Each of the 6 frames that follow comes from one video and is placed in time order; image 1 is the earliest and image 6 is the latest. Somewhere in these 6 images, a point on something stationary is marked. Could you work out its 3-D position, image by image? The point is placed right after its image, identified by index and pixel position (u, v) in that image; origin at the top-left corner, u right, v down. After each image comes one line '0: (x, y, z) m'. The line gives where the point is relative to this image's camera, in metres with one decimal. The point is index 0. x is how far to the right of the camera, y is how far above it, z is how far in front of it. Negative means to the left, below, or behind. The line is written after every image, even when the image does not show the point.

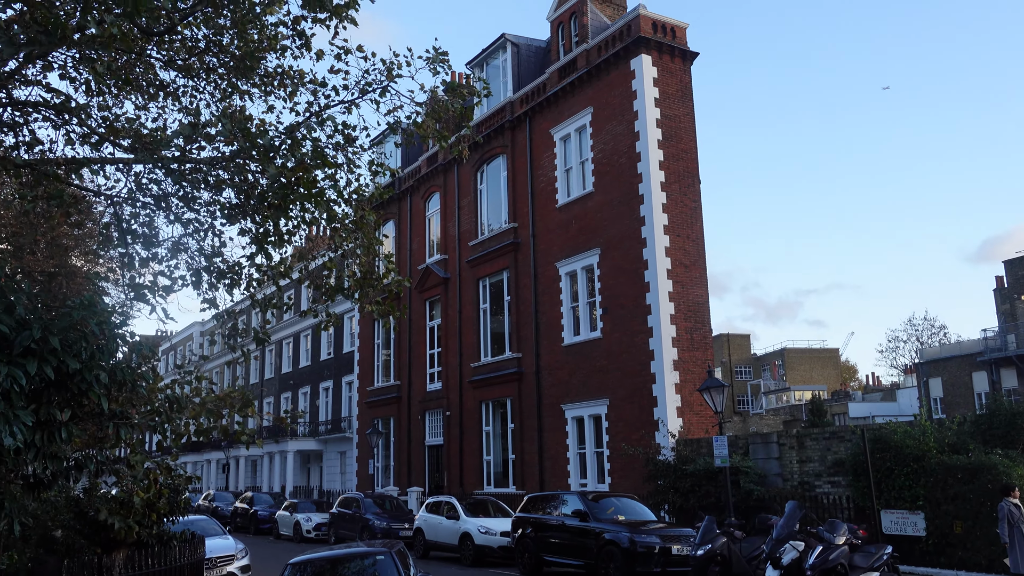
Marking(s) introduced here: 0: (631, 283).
0: (+3.0, +0.1, +19.0) m
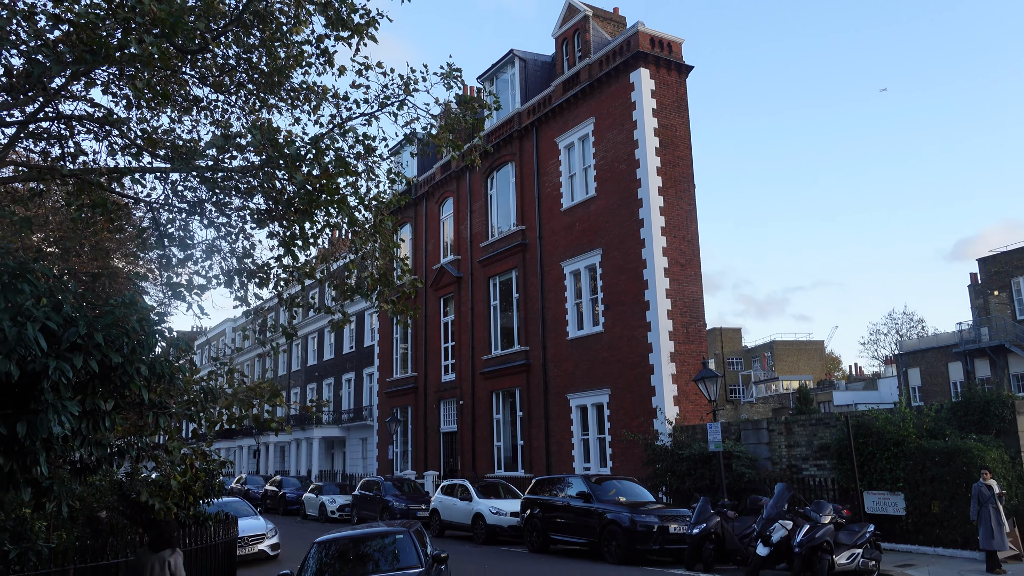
0: (+3.1, +0.2, +20.3) m
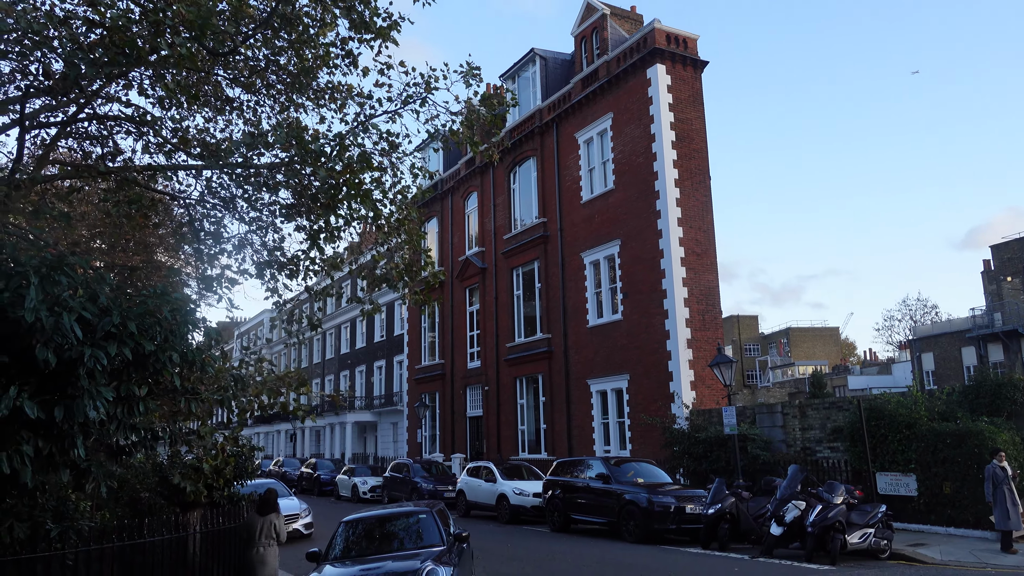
0: (+3.7, +0.5, +20.9) m
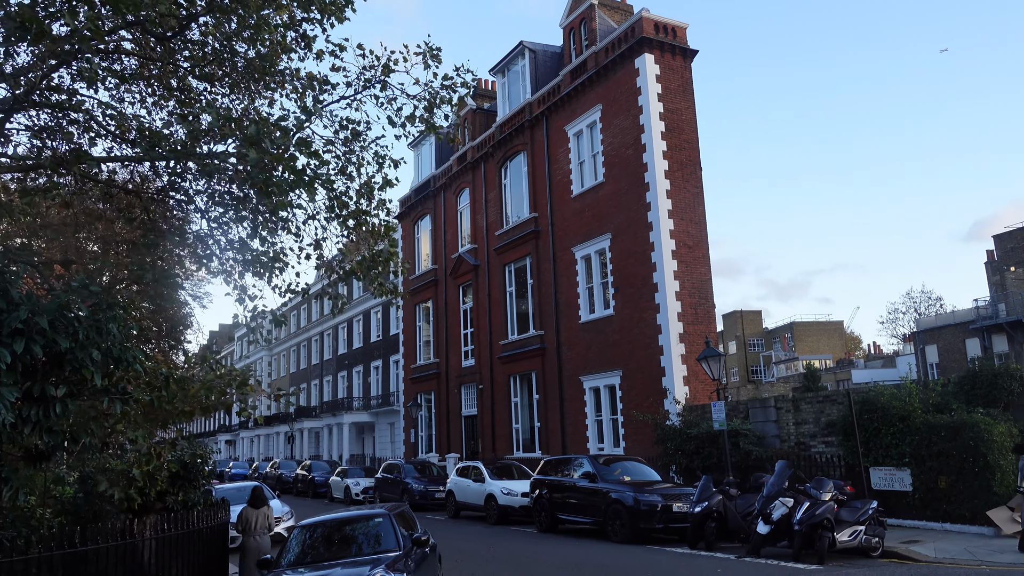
0: (+3.4, +0.6, +20.4) m
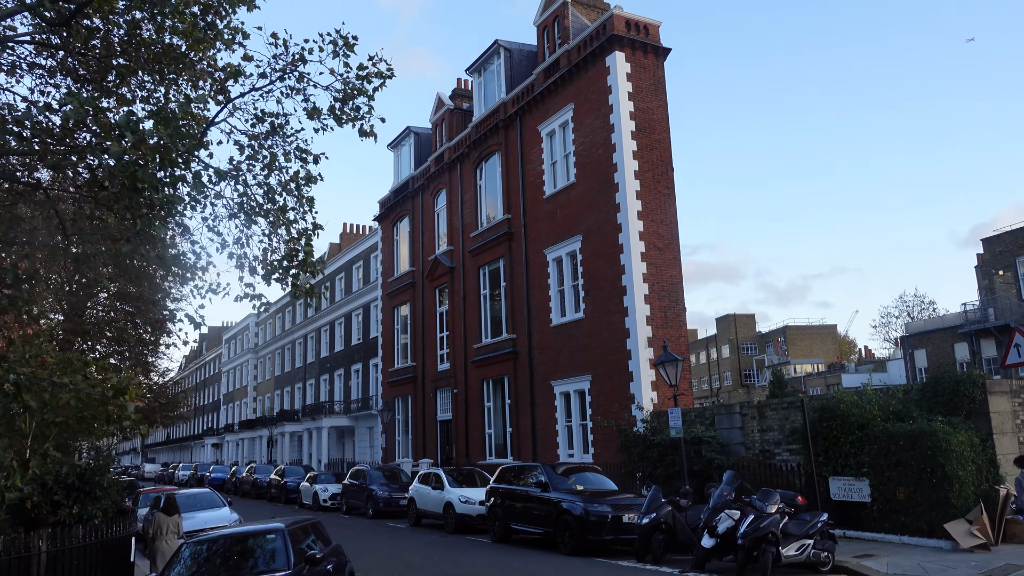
0: (+2.5, +0.6, +20.0) m
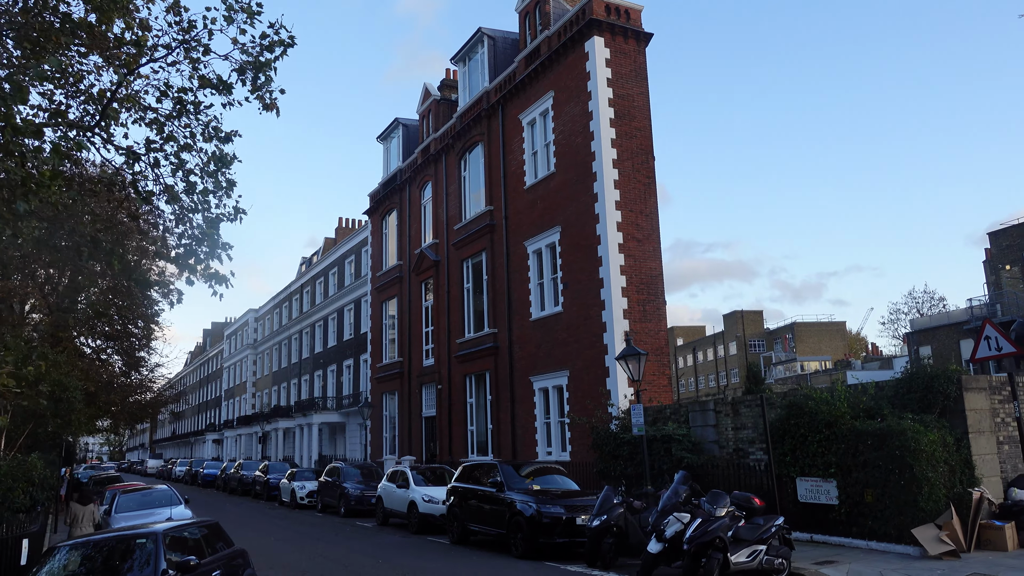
0: (+1.8, +0.8, +19.3) m
